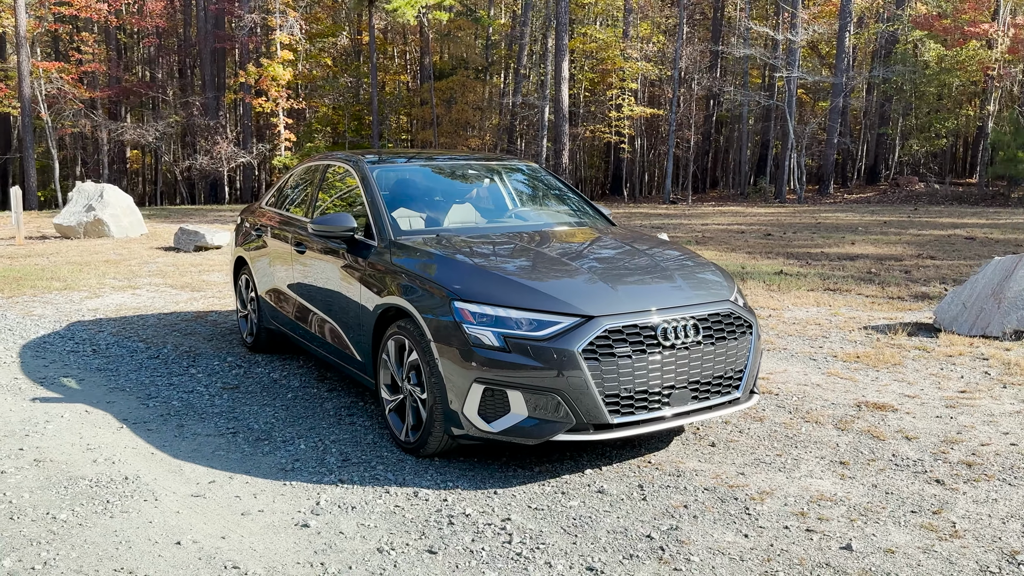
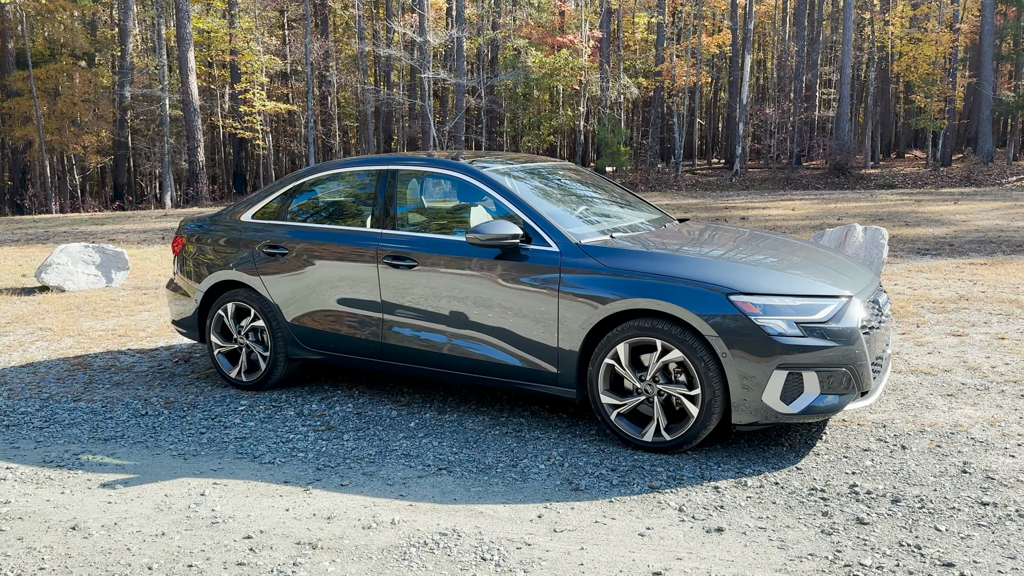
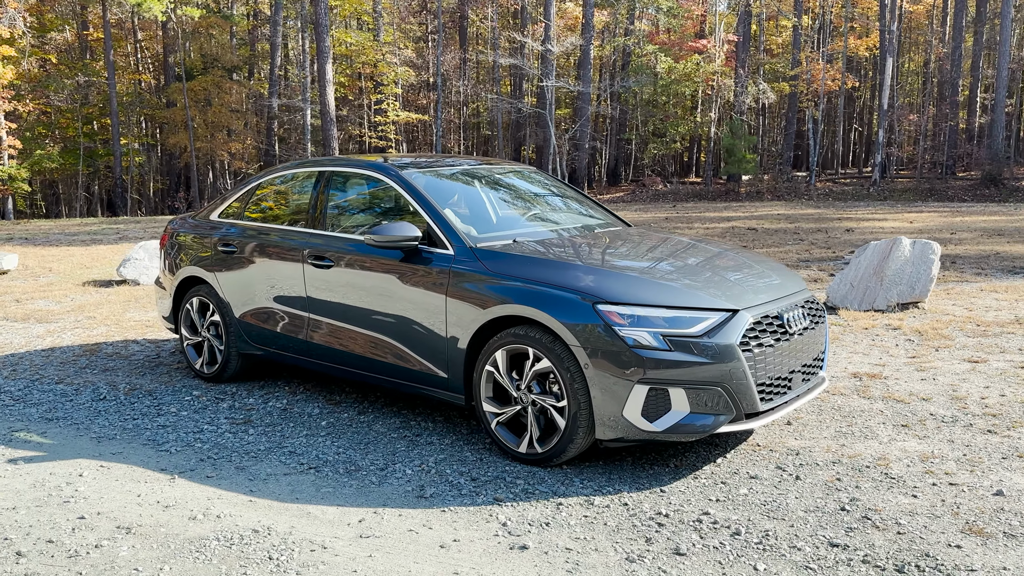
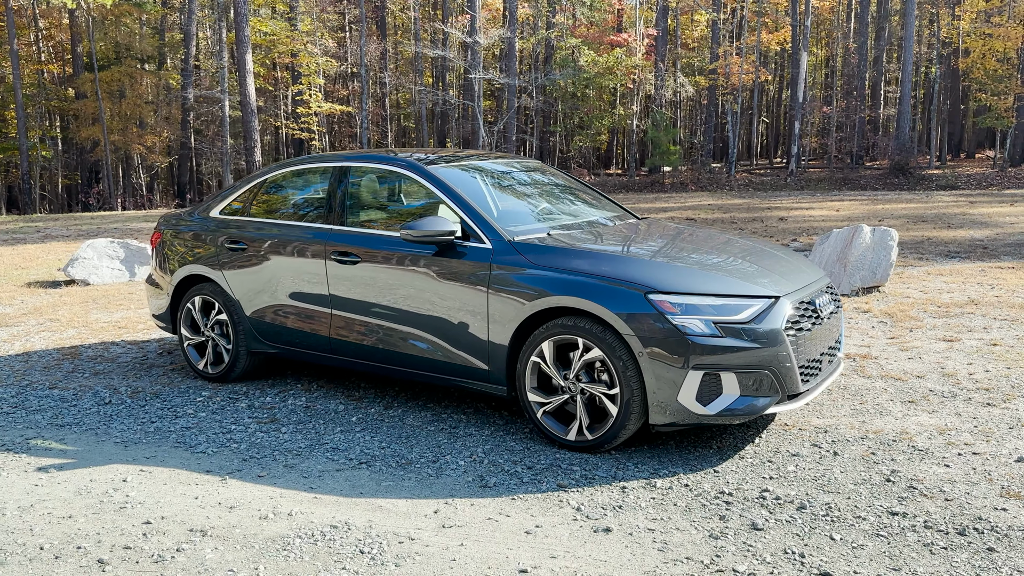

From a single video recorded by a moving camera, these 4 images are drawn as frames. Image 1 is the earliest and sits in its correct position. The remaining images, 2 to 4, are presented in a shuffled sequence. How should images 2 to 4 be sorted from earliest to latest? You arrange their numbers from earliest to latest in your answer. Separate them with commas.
3, 4, 2
